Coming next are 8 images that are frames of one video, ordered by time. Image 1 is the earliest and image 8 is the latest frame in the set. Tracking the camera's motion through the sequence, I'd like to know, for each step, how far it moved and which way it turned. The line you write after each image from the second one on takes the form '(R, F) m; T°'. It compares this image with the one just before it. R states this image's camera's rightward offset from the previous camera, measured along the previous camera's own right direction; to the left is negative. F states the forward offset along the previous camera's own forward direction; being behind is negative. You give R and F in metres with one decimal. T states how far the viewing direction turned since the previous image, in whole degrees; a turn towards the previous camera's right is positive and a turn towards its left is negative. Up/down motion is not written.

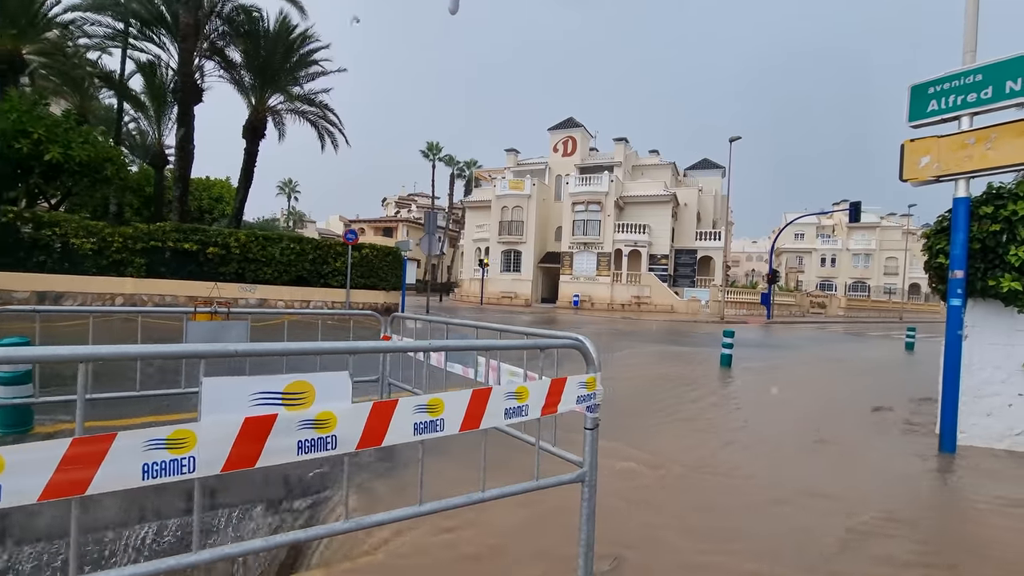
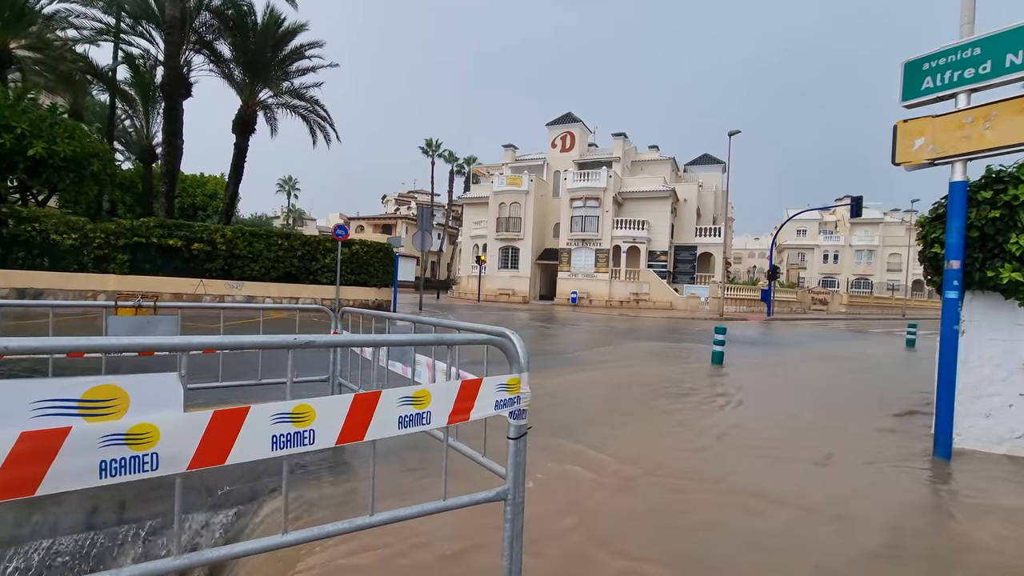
(+0.3, +0.3) m; 0°
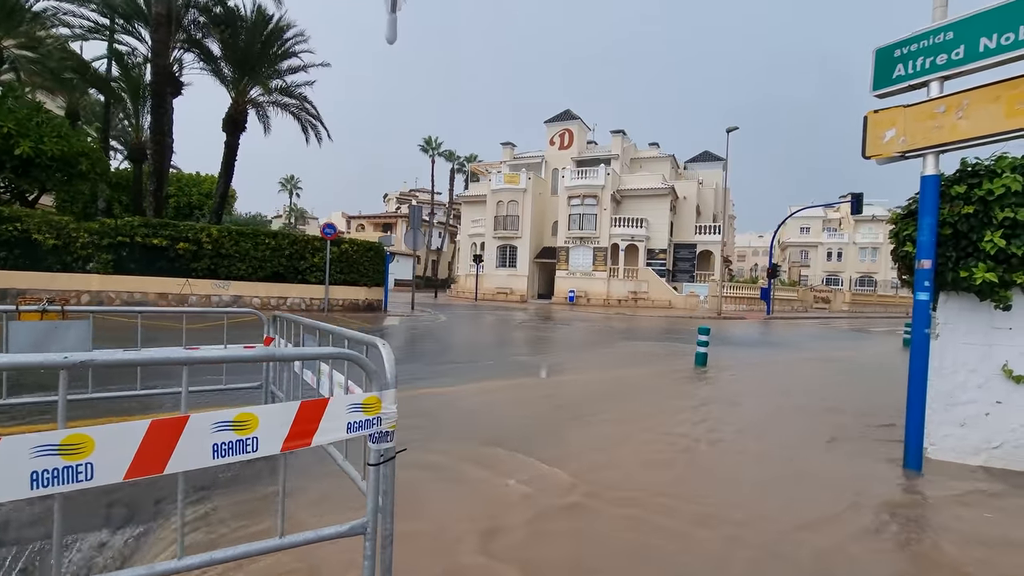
(+0.5, +0.2) m; -1°
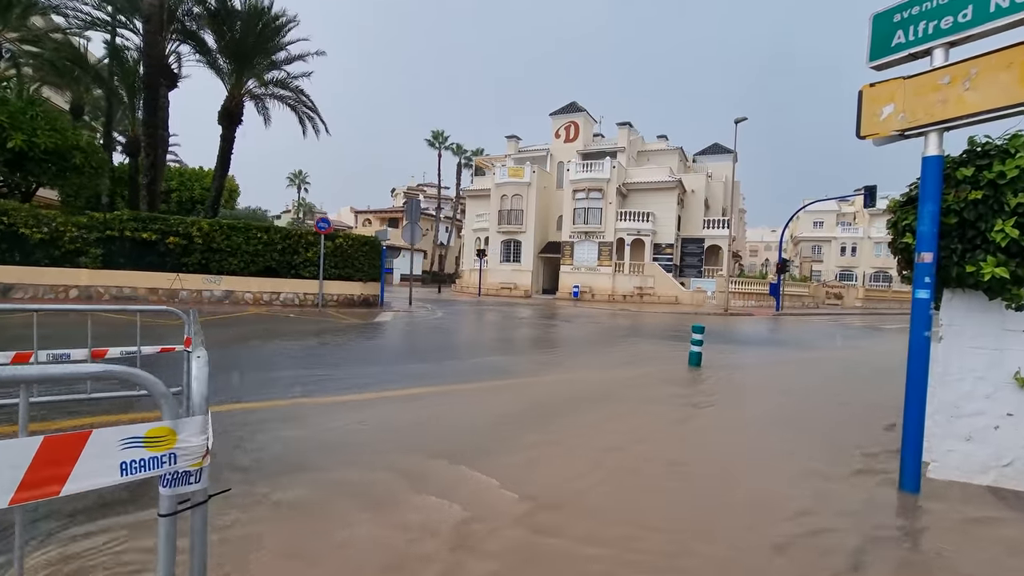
(+0.4, +0.4) m; -1°
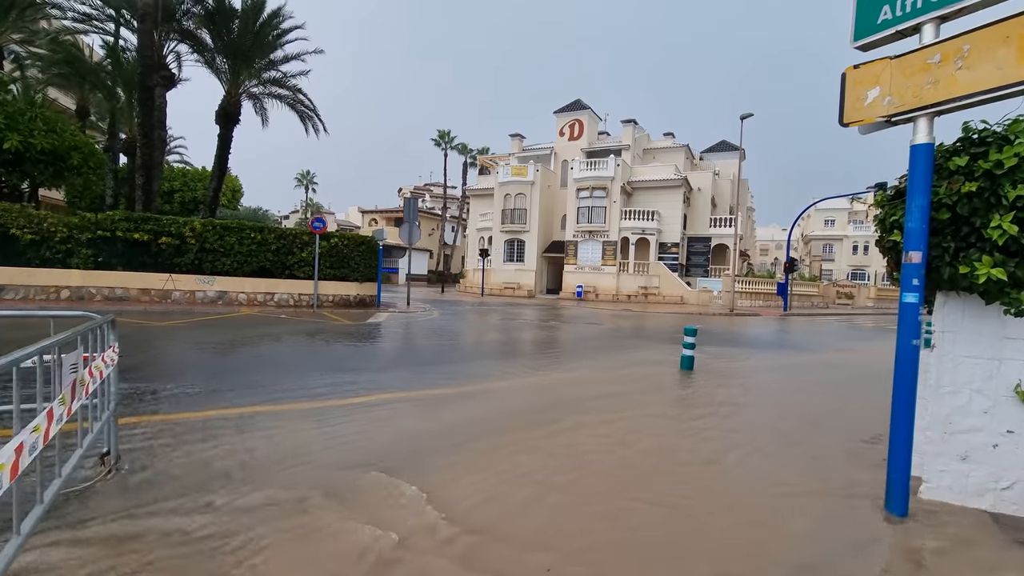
(+0.4, +0.3) m; -1°
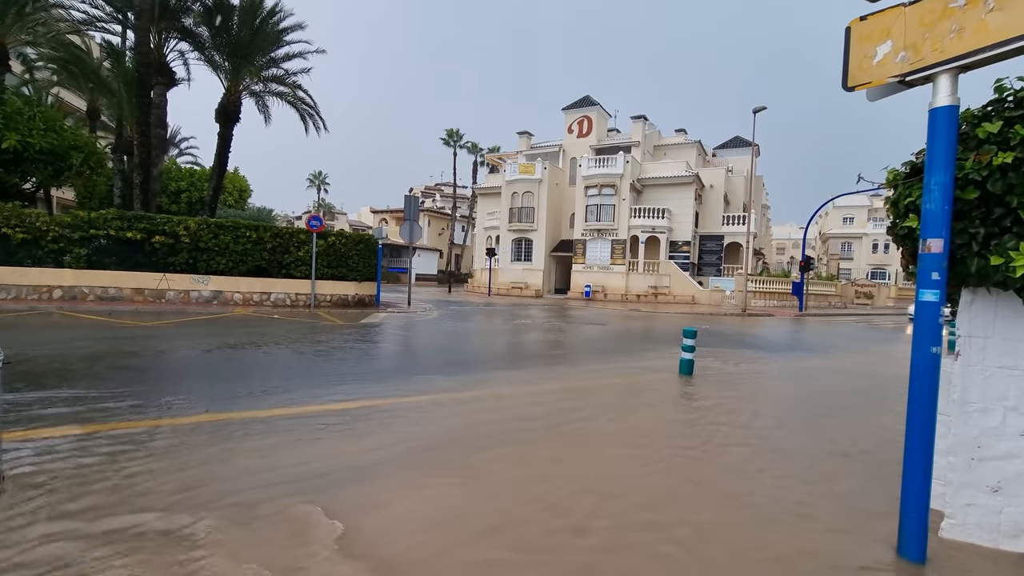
(+0.4, +0.5) m; -2°
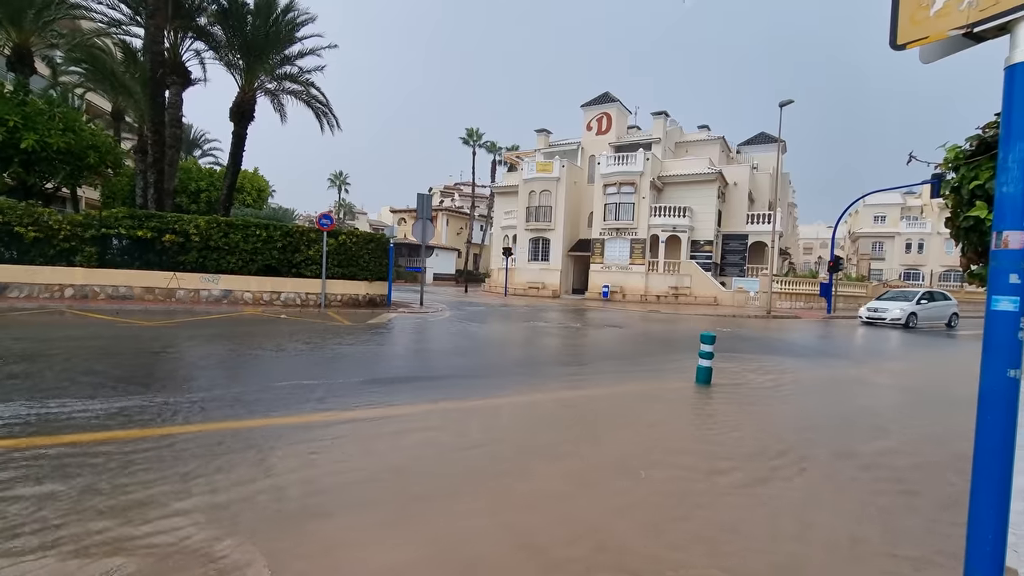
(+0.2, +0.5) m; -2°
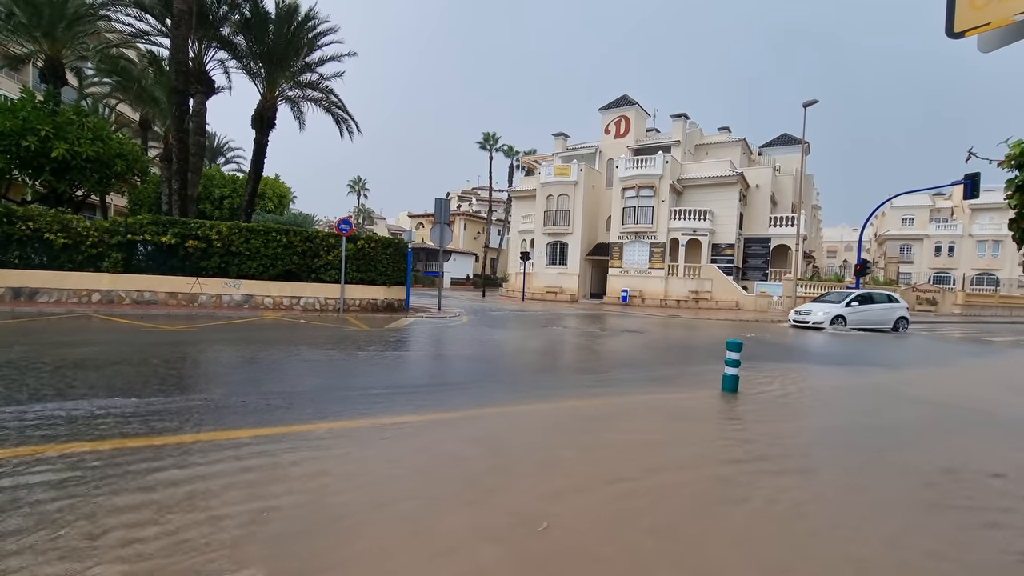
(0.0, +0.1) m; -2°
